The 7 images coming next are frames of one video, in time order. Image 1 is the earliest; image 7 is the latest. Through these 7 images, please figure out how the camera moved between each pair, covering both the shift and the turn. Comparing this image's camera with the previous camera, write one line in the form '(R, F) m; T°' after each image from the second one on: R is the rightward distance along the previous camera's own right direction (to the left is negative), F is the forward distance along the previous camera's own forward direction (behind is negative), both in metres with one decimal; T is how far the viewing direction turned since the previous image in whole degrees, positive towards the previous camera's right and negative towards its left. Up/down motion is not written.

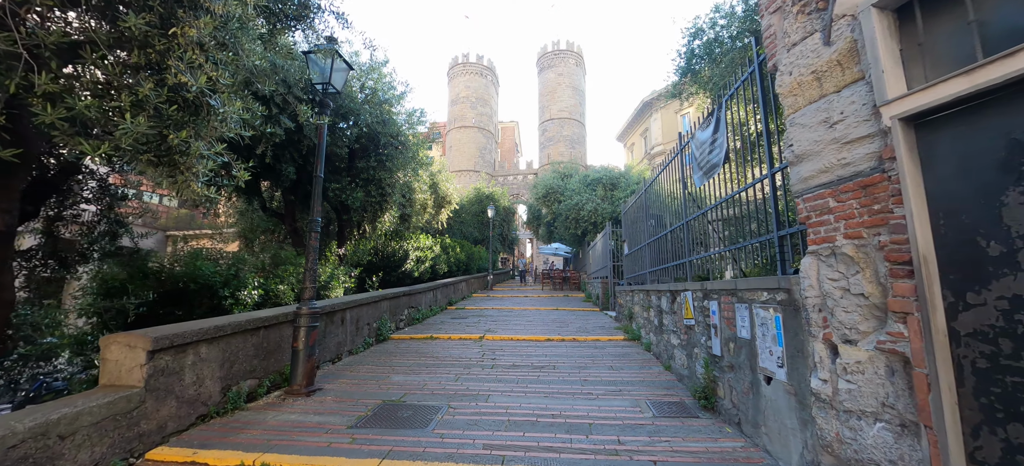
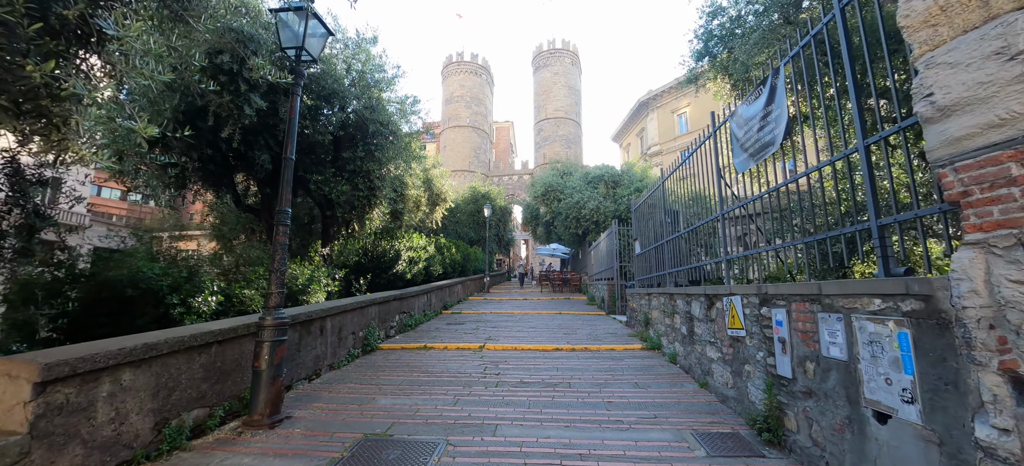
(-0.2, +0.8) m; +1°
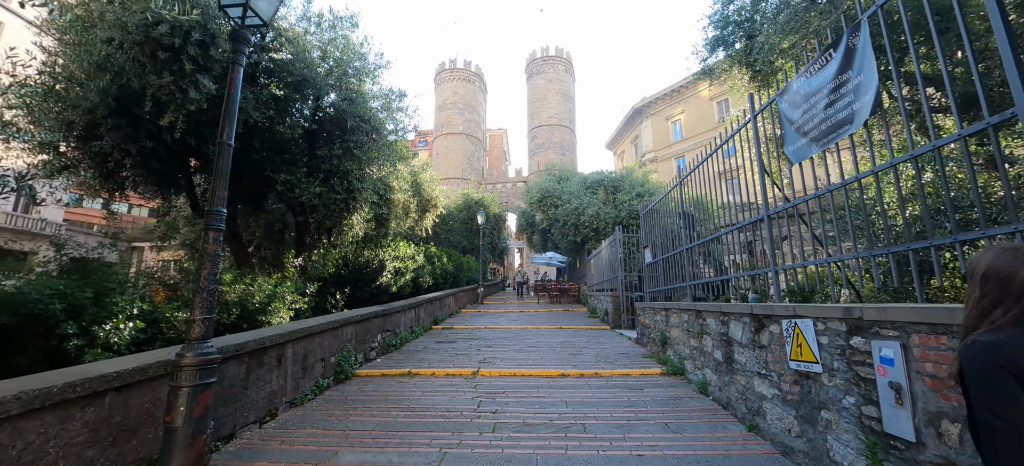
(-0.1, +0.9) m; +1°
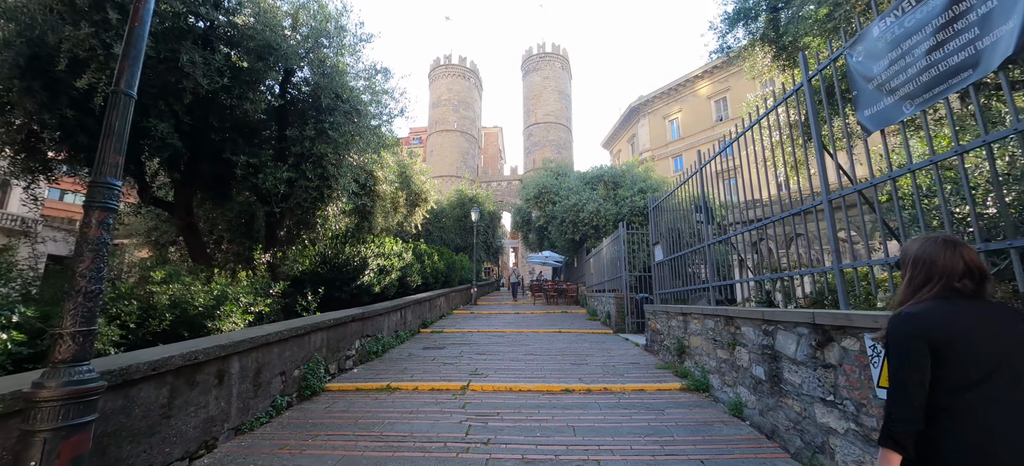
(0.0, +0.8) m; +1°
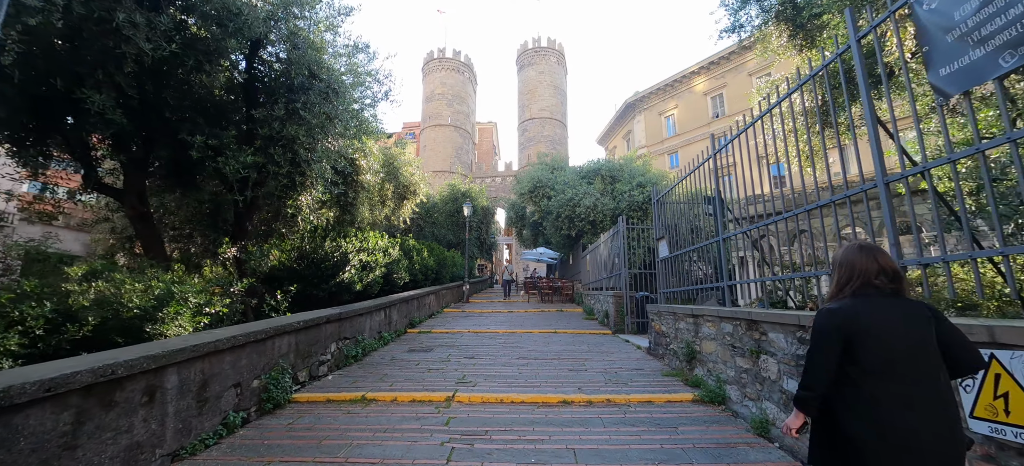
(0.0, +0.6) m; +1°
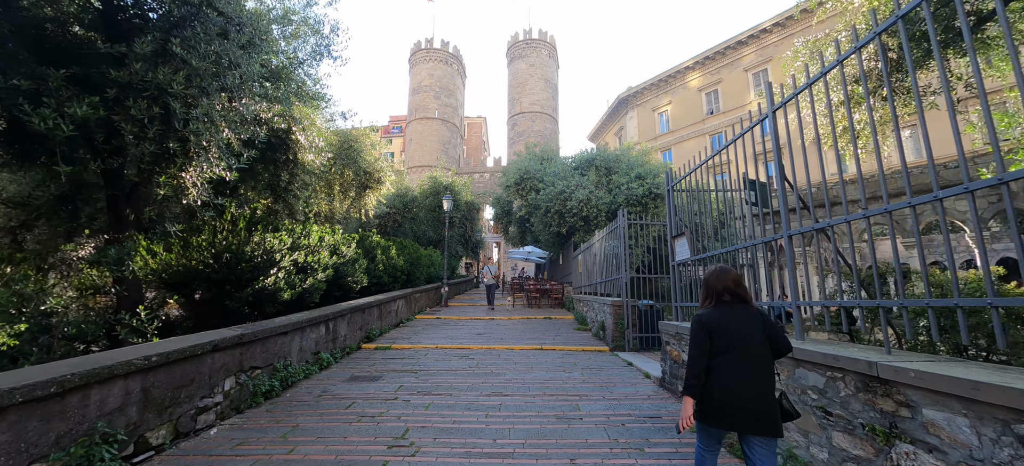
(+0.2, +1.5) m; +1°
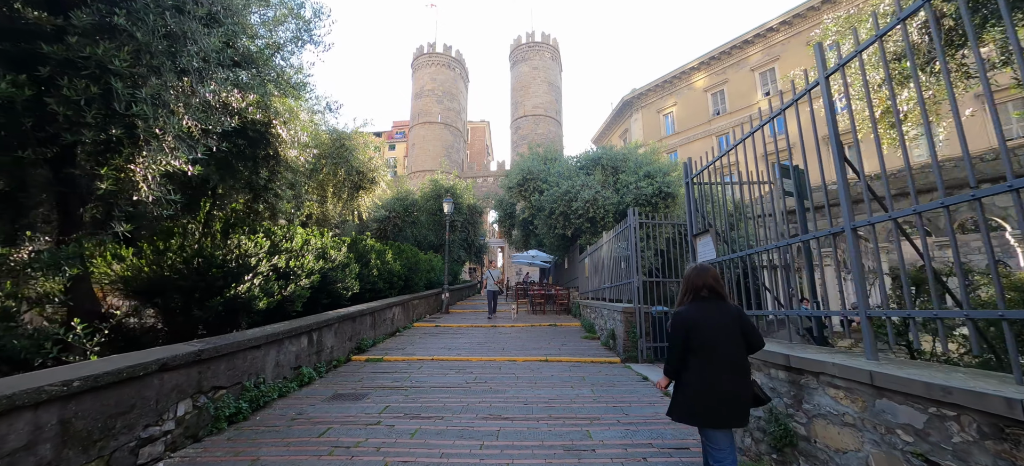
(+0.1, +0.6) m; -1°
